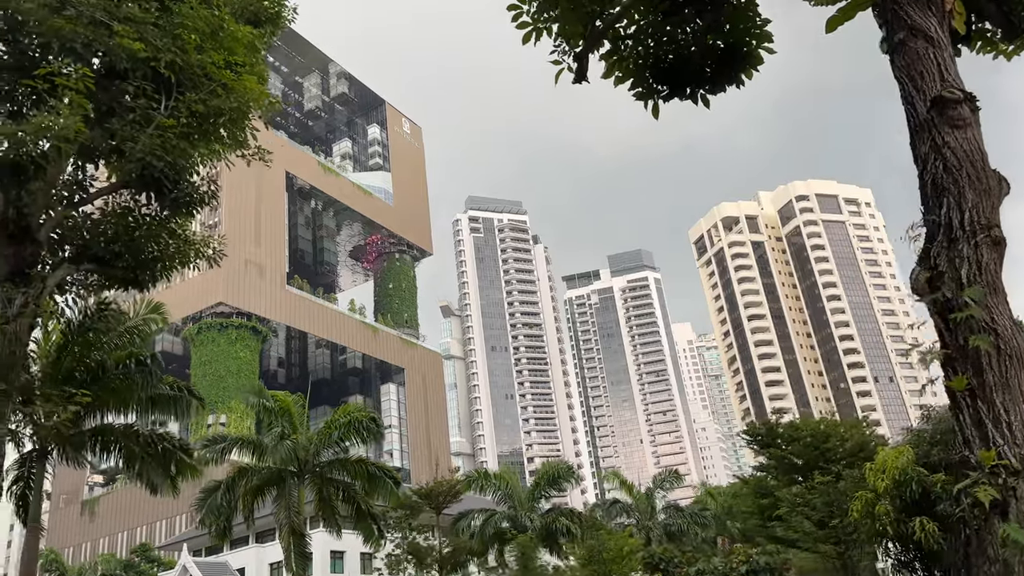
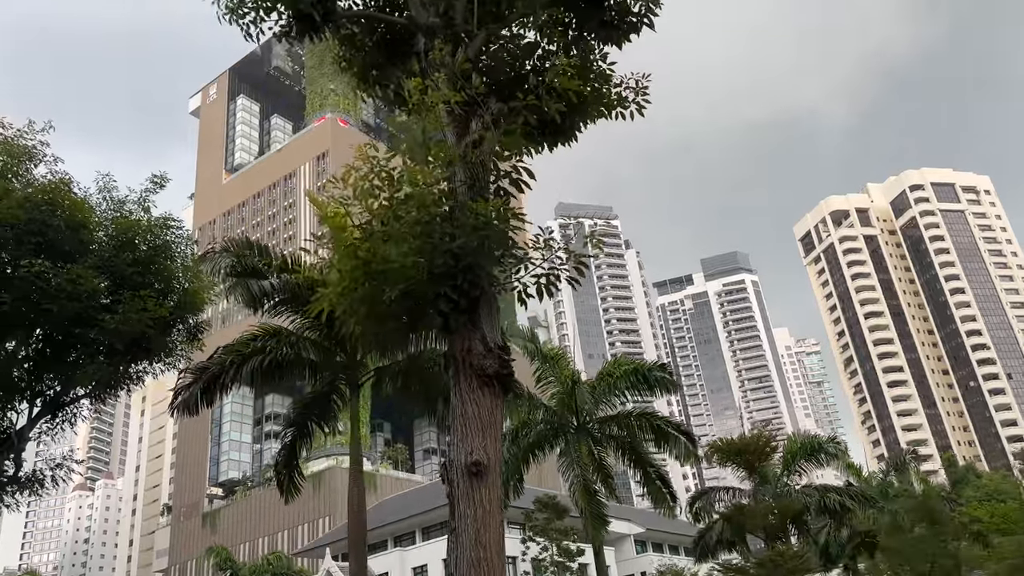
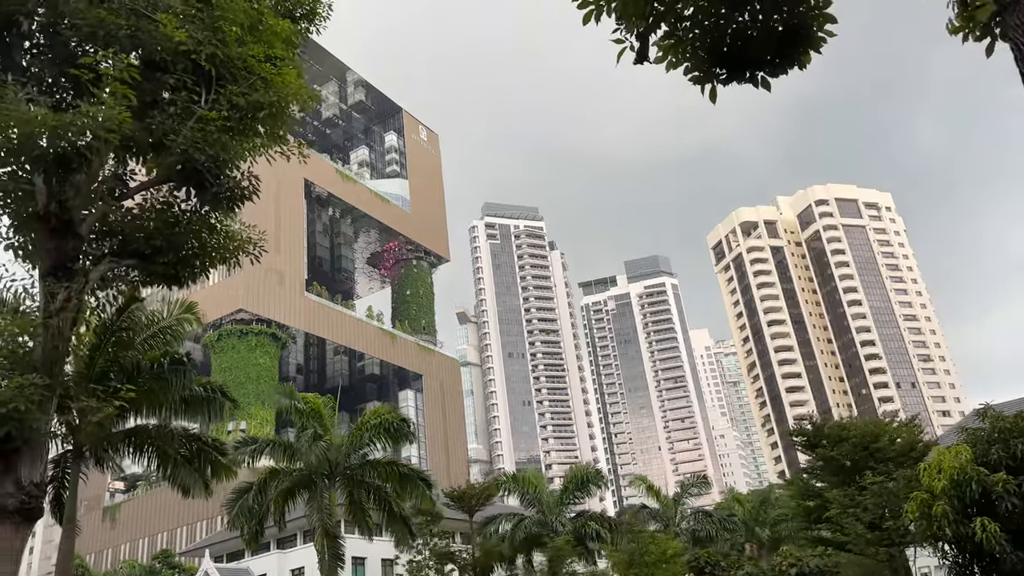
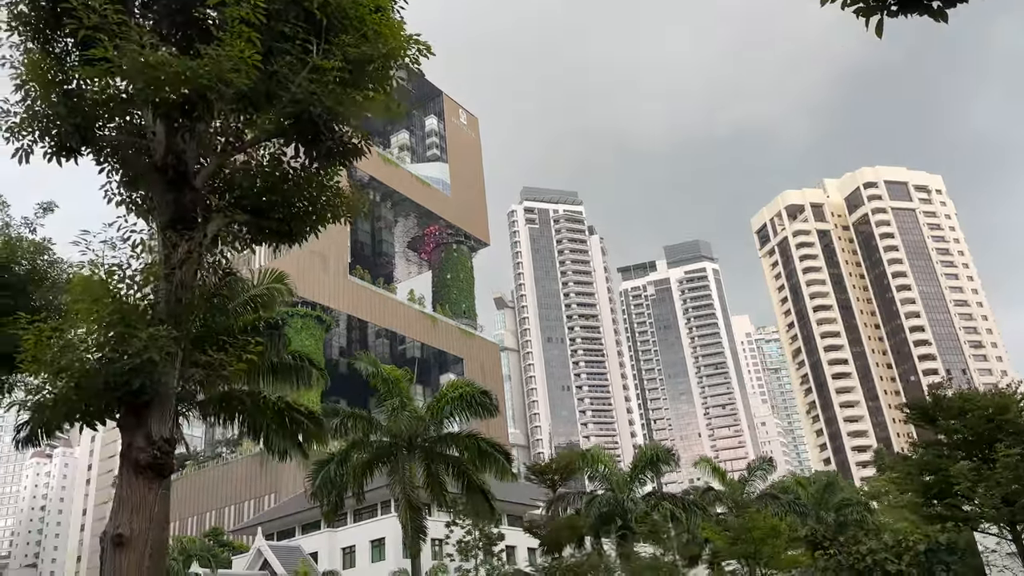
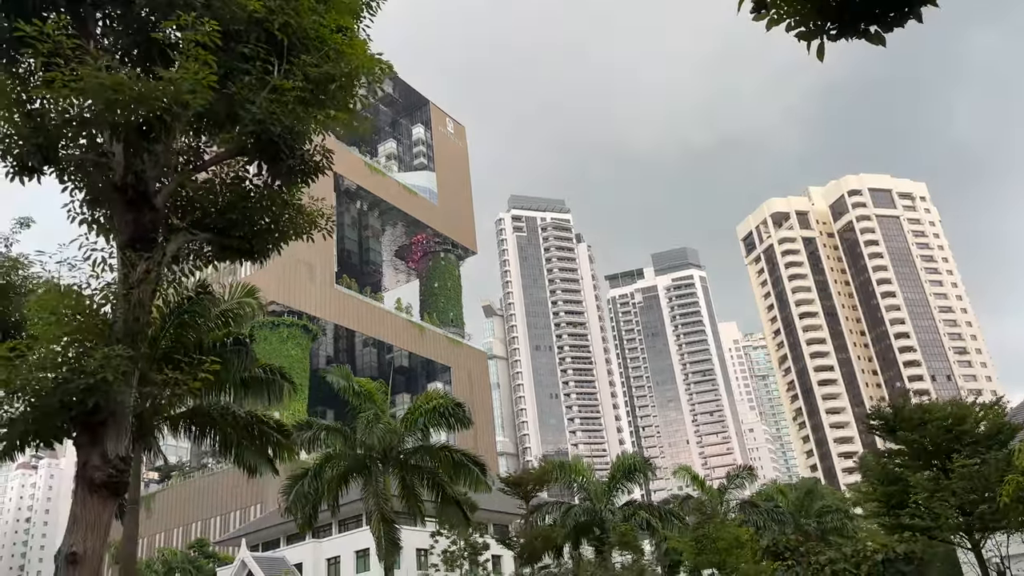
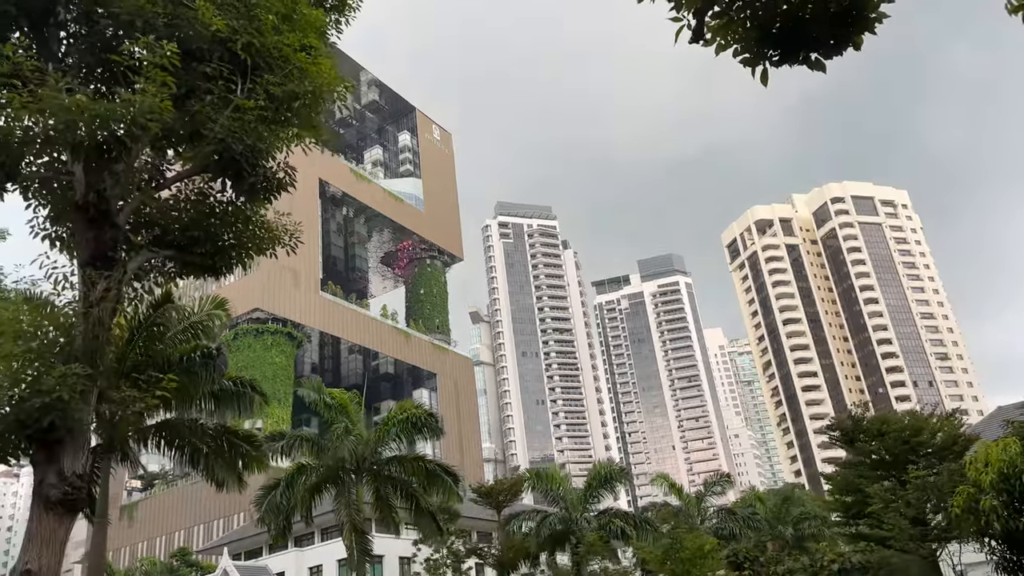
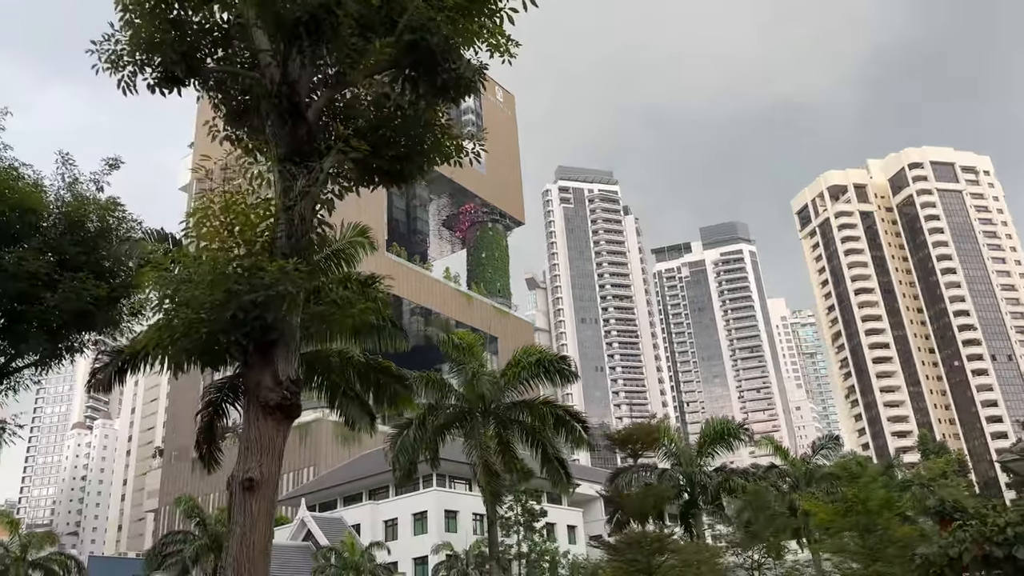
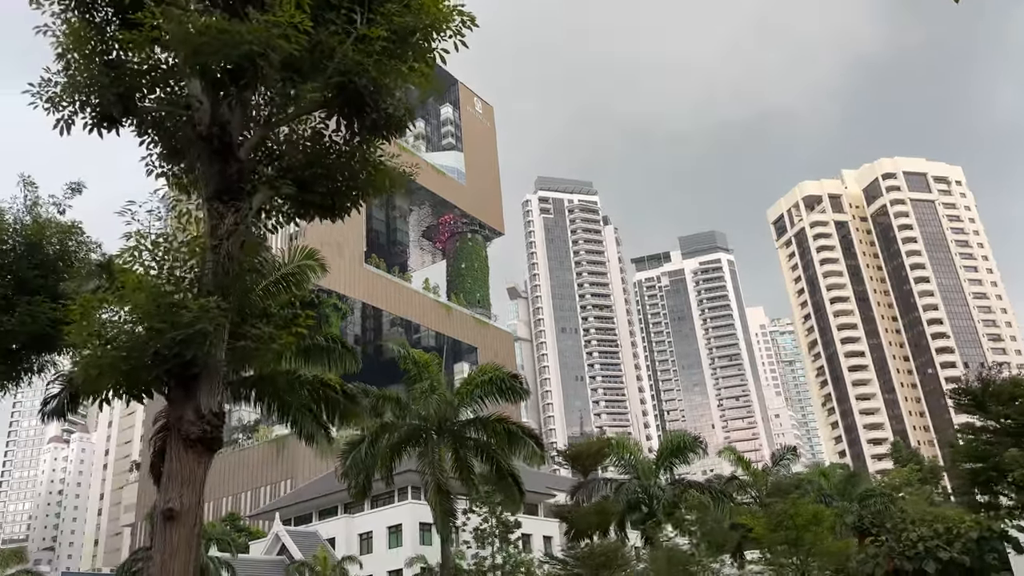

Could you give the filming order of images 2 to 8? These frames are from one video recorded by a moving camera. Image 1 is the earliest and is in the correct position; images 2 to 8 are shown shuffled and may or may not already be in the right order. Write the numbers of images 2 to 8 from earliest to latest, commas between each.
3, 6, 5, 4, 8, 7, 2
